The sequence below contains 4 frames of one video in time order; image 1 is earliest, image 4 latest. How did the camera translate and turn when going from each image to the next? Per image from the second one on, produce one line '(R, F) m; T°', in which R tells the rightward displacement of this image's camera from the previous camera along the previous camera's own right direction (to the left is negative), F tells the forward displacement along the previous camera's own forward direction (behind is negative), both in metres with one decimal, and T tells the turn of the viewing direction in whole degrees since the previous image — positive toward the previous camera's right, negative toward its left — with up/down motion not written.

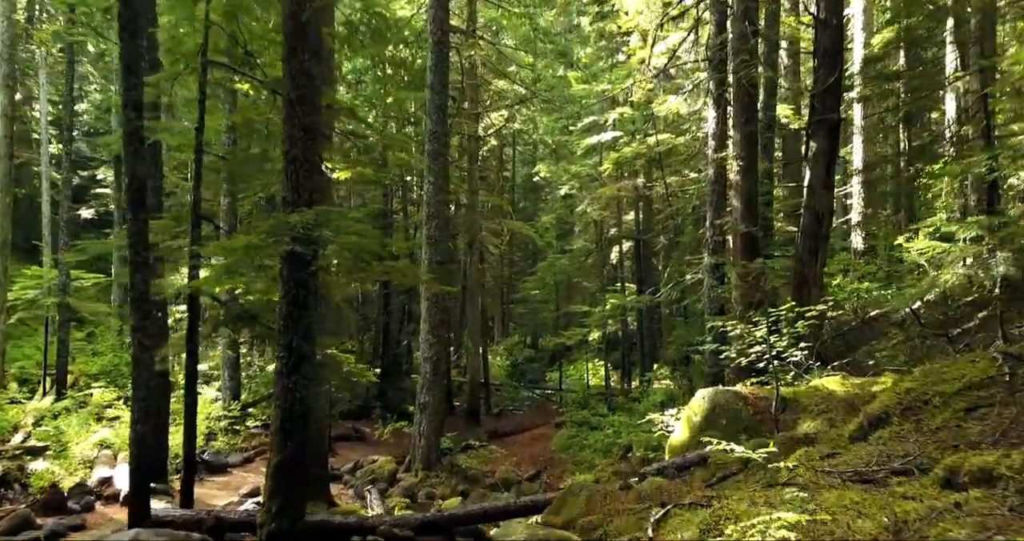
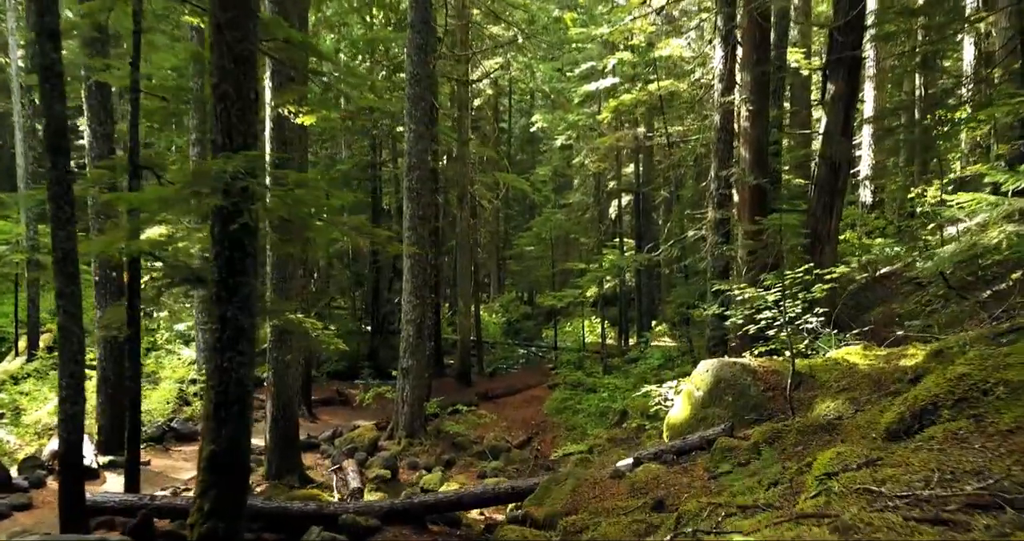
(+0.2, +0.9) m; 0°
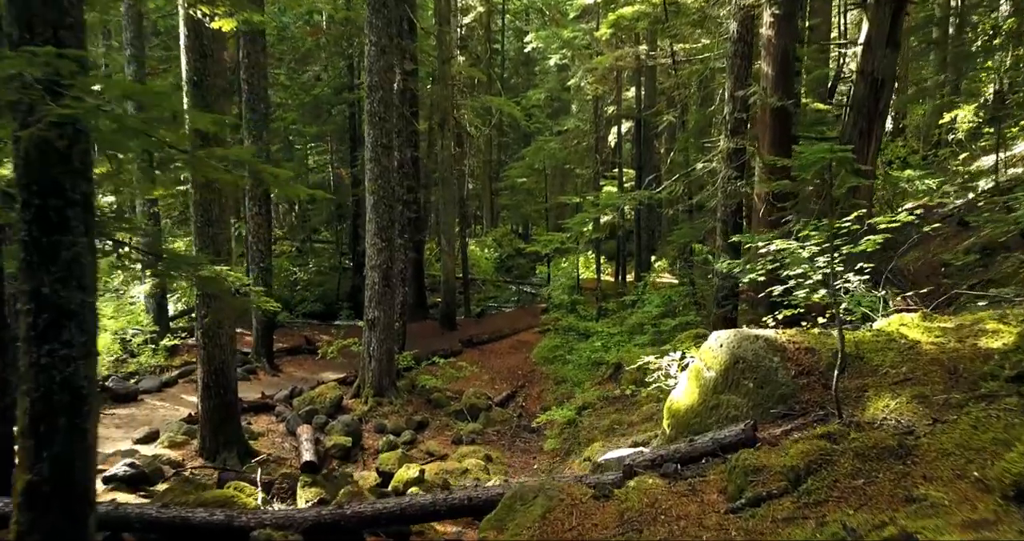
(+0.3, +1.5) m; 0°
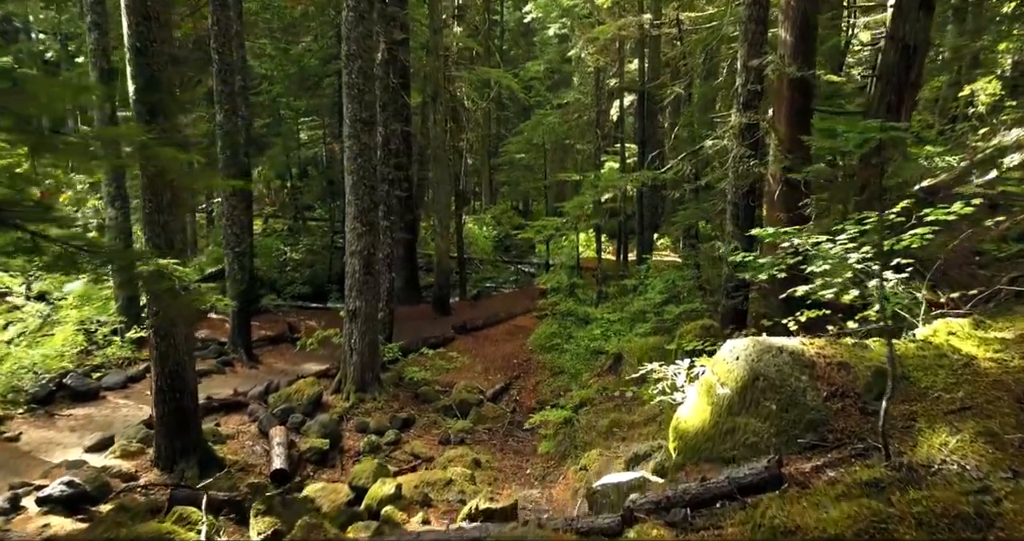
(+0.1, +0.8) m; 0°
